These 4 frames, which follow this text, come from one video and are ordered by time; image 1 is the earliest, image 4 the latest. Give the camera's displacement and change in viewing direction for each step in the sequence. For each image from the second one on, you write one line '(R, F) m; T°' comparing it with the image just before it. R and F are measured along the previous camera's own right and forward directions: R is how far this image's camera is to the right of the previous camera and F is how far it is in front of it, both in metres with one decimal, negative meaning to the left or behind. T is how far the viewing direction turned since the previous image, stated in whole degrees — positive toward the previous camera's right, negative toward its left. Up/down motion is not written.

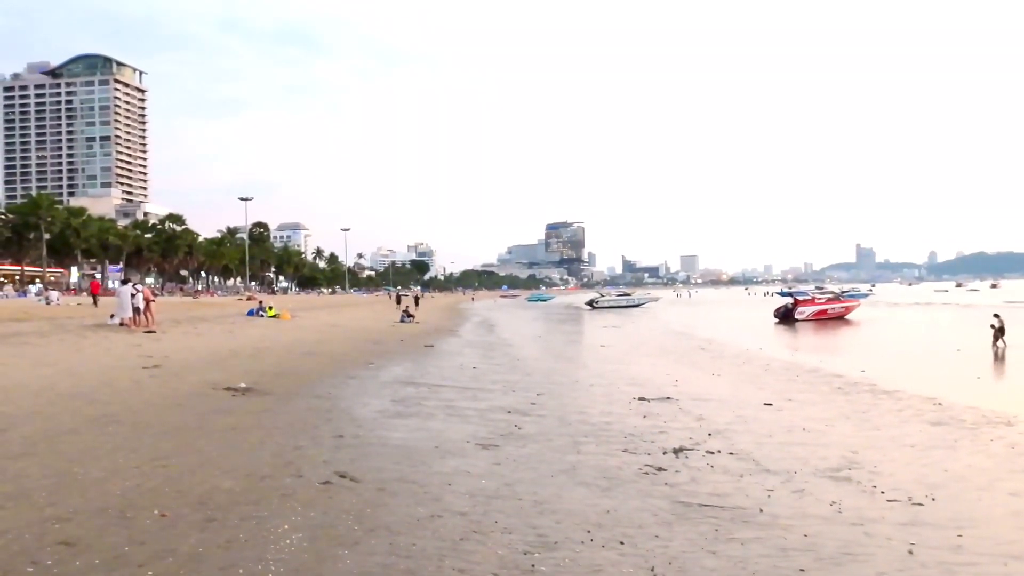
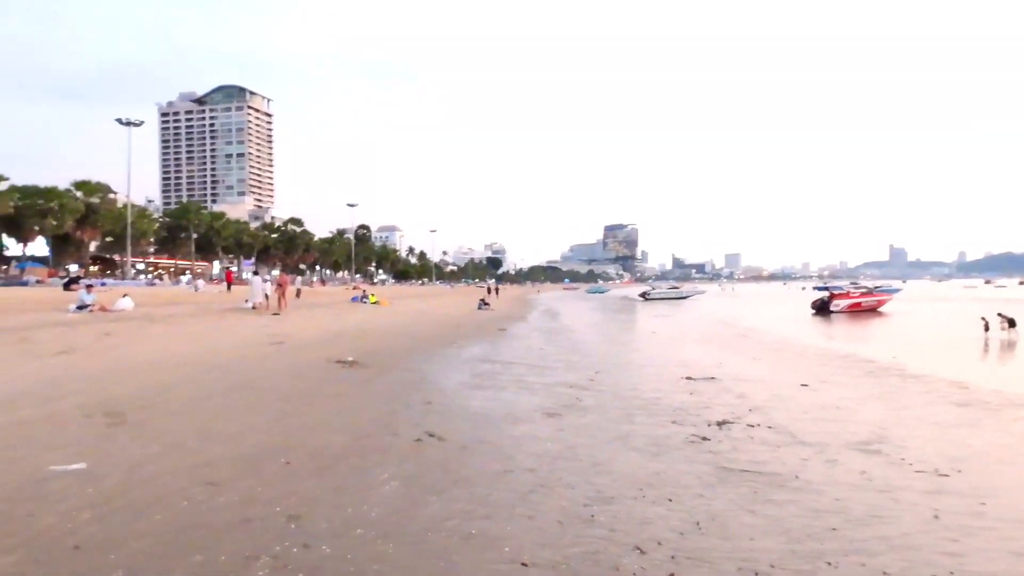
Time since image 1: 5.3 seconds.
(-0.2, -1.5) m; -4°
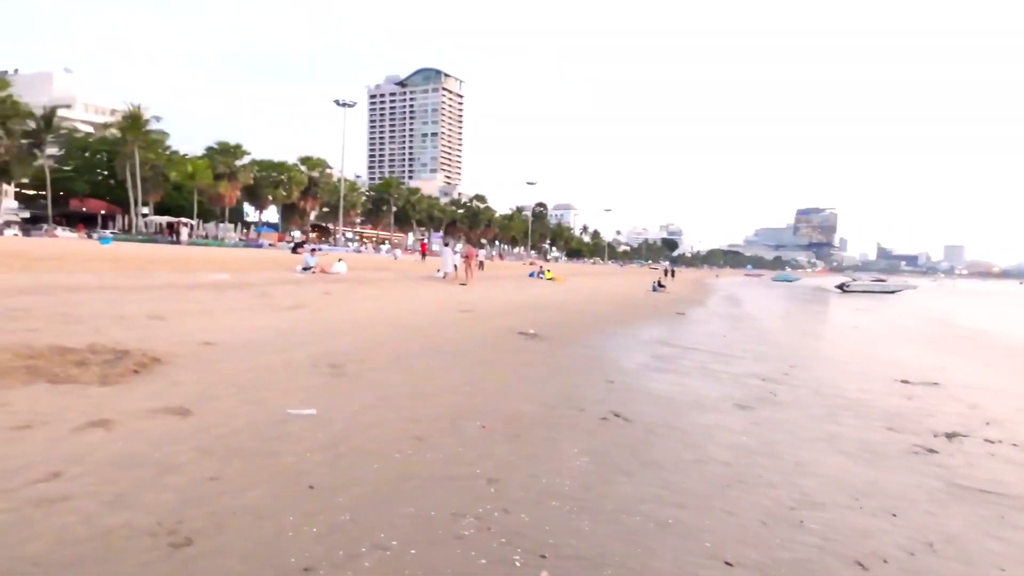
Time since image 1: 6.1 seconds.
(-0.4, +0.1) m; -13°
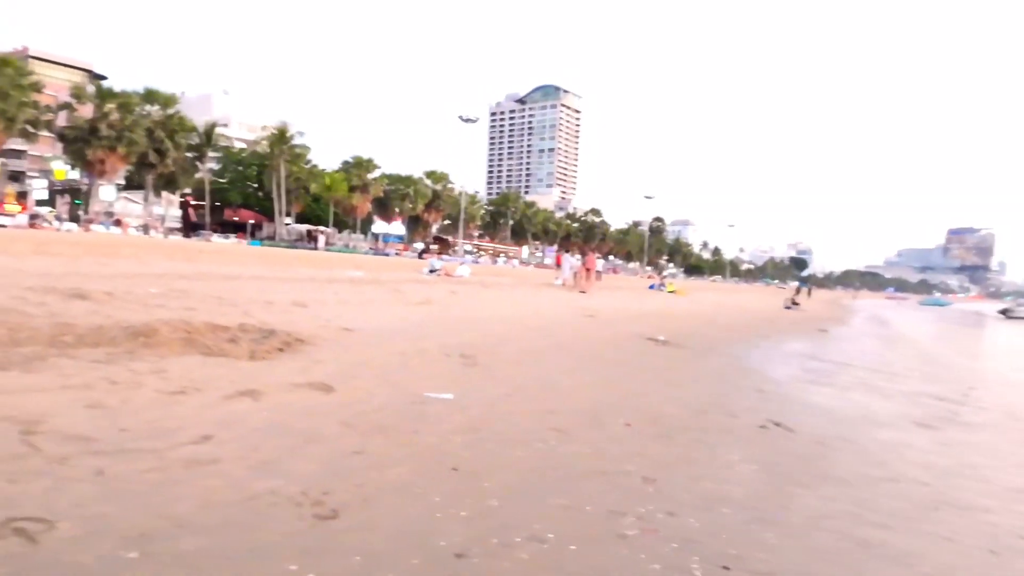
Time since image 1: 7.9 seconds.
(-0.4, +0.6) m; -9°
